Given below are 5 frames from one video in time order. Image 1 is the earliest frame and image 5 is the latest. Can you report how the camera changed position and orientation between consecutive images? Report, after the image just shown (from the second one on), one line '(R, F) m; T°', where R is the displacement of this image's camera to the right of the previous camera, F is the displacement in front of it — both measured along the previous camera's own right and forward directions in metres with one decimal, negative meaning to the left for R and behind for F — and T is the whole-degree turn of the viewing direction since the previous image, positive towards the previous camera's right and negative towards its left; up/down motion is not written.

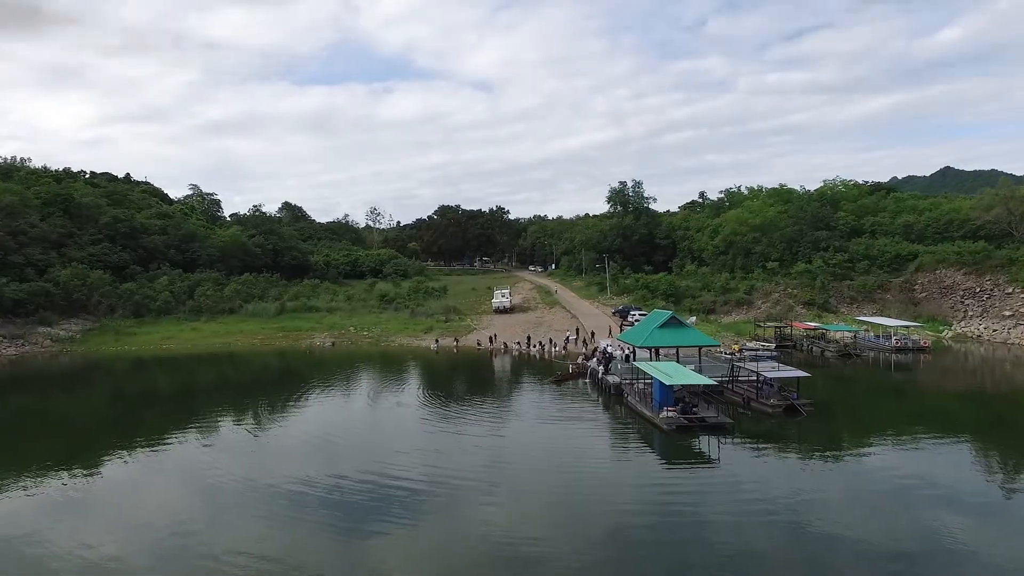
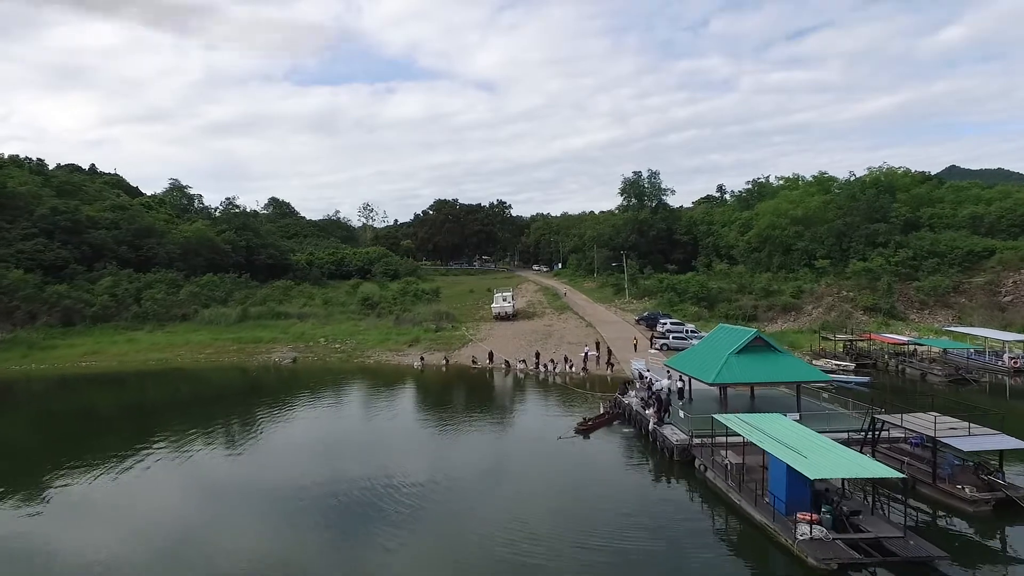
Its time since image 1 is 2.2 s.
(-0.1, +9.8) m; 0°
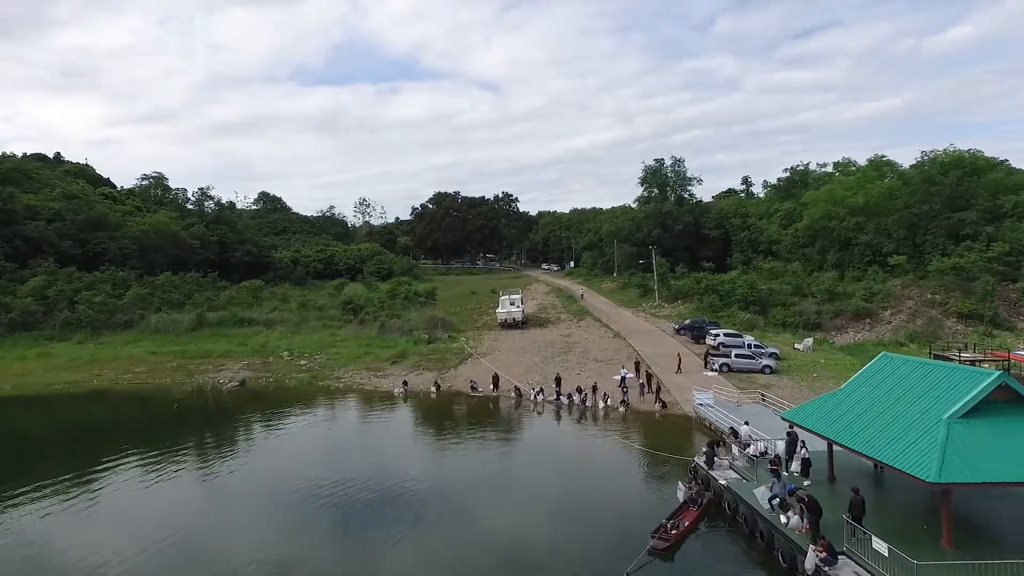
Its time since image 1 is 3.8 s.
(-0.4, +9.4) m; 0°
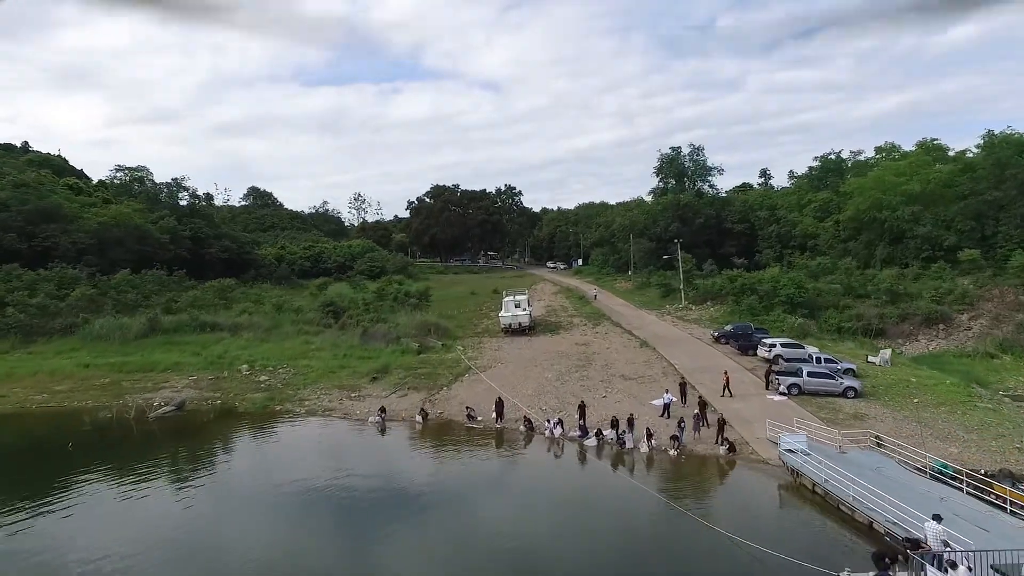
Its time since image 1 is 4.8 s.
(-0.3, +6.7) m; 0°
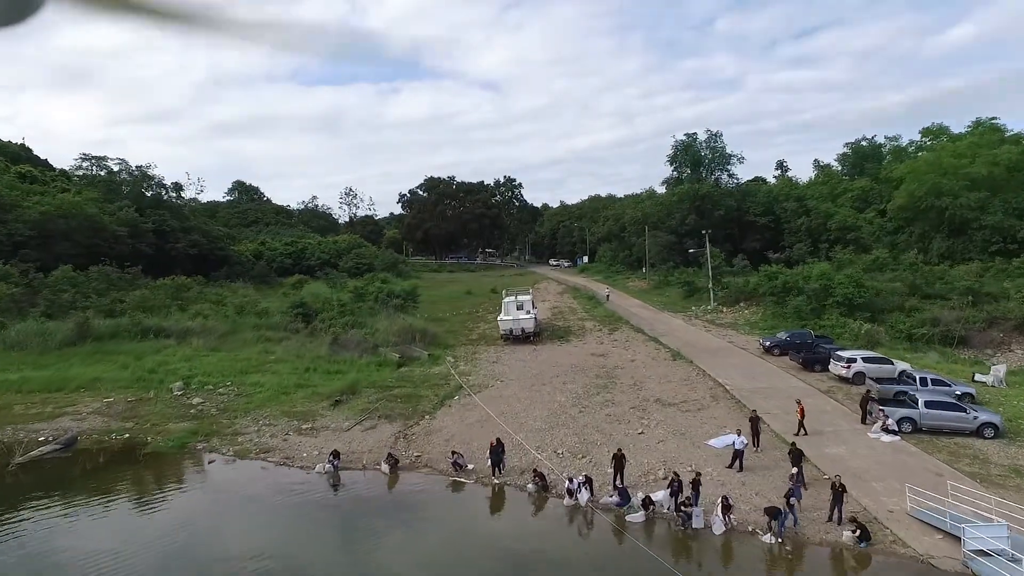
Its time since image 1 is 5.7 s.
(-0.1, +6.5) m; 0°
